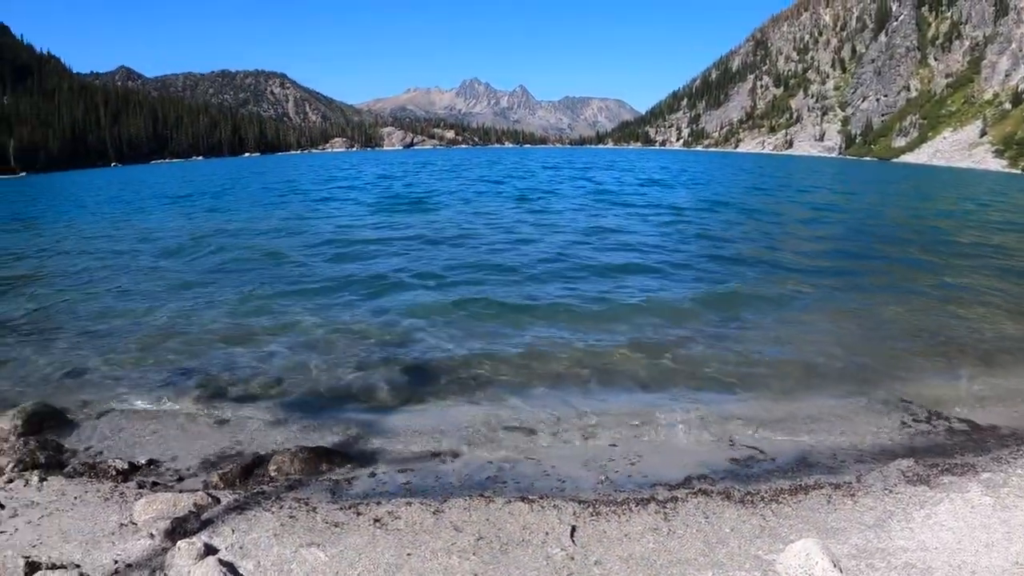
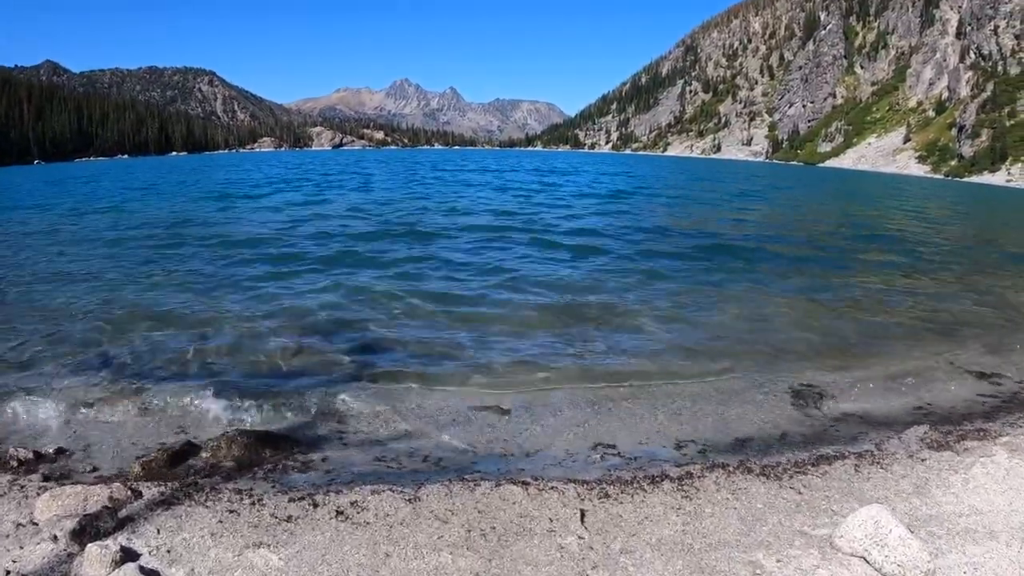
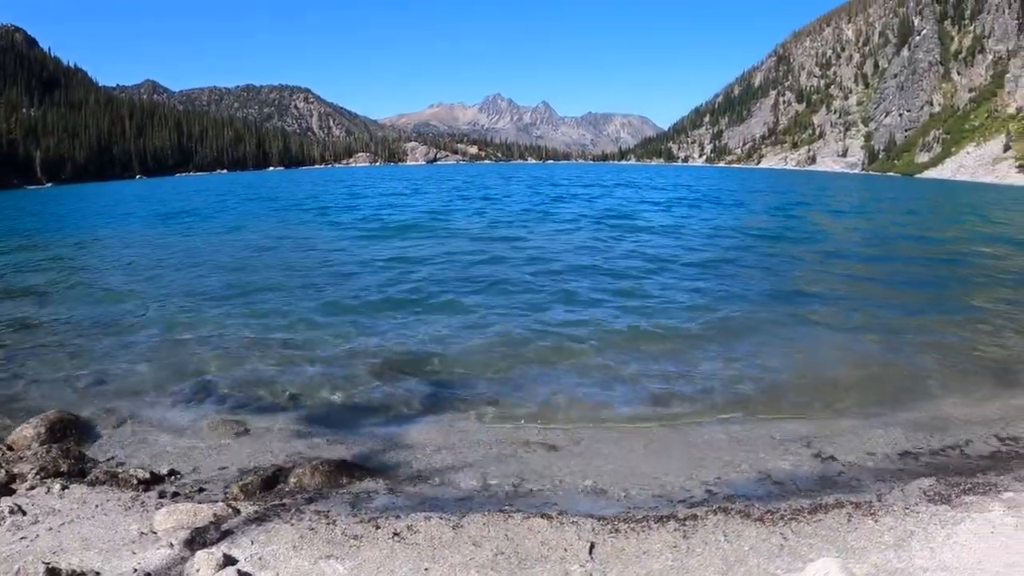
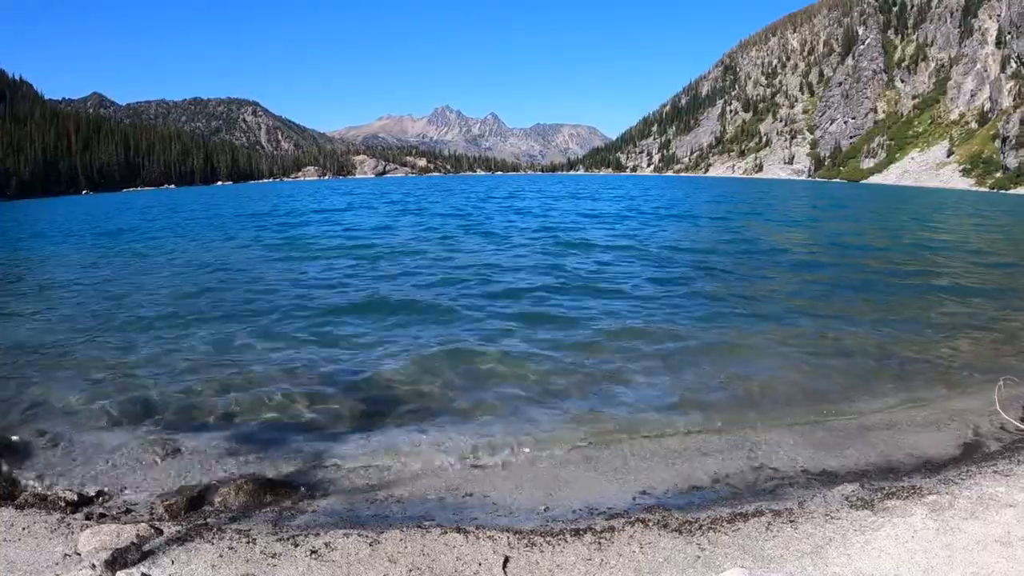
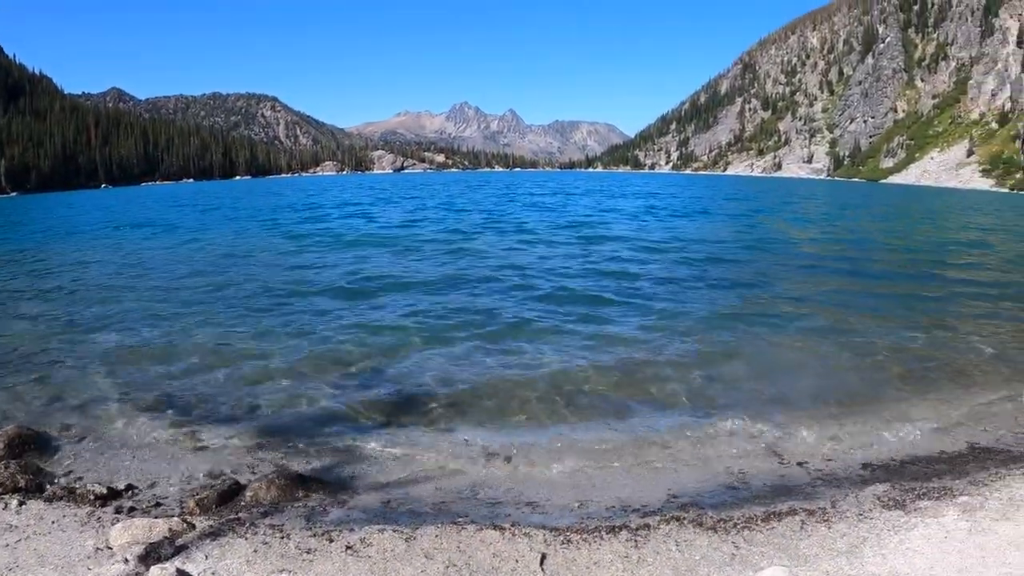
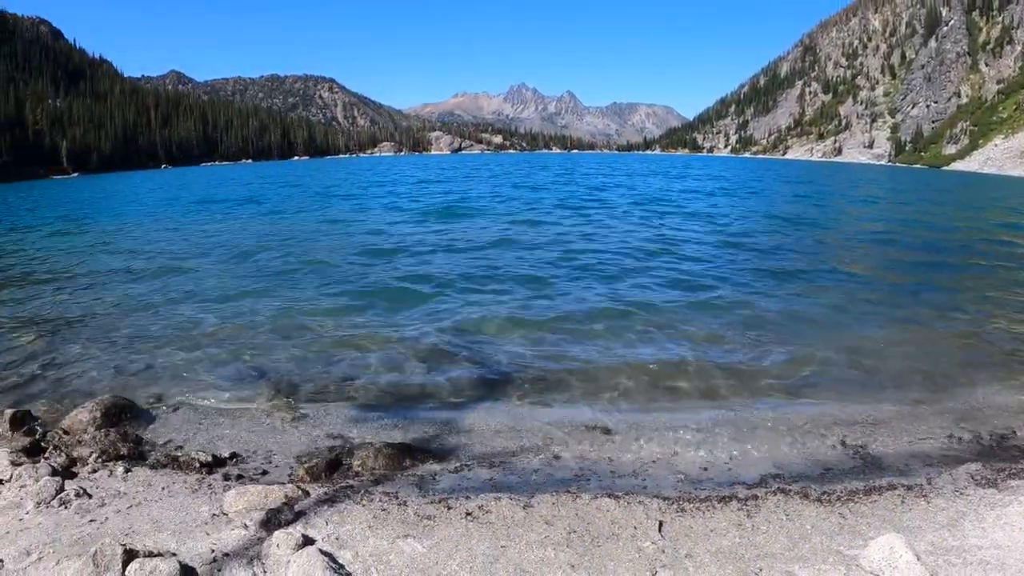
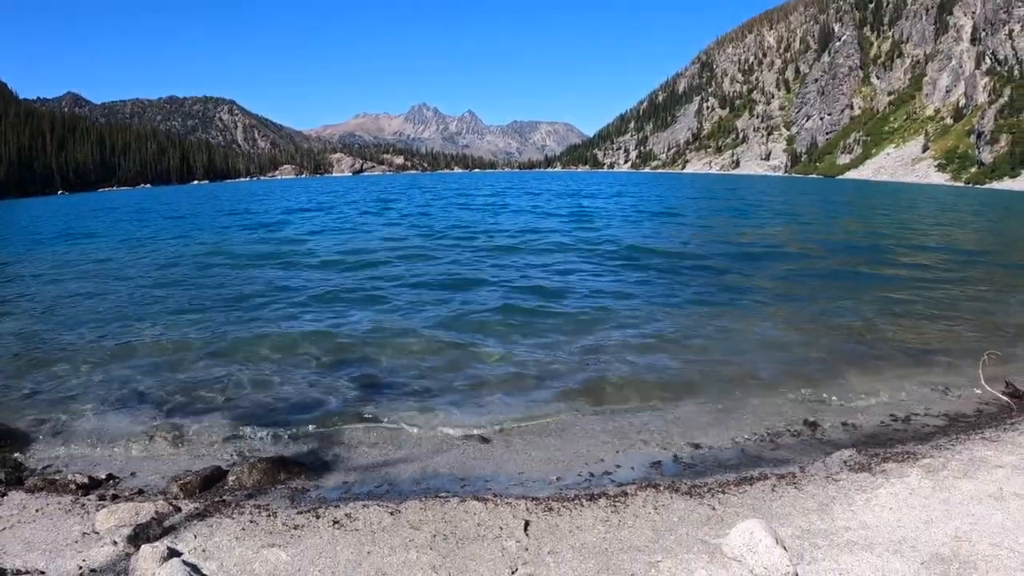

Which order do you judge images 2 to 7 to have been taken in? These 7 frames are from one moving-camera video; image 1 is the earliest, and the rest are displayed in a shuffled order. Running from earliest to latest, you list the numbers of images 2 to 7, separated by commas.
6, 3, 5, 4, 7, 2
